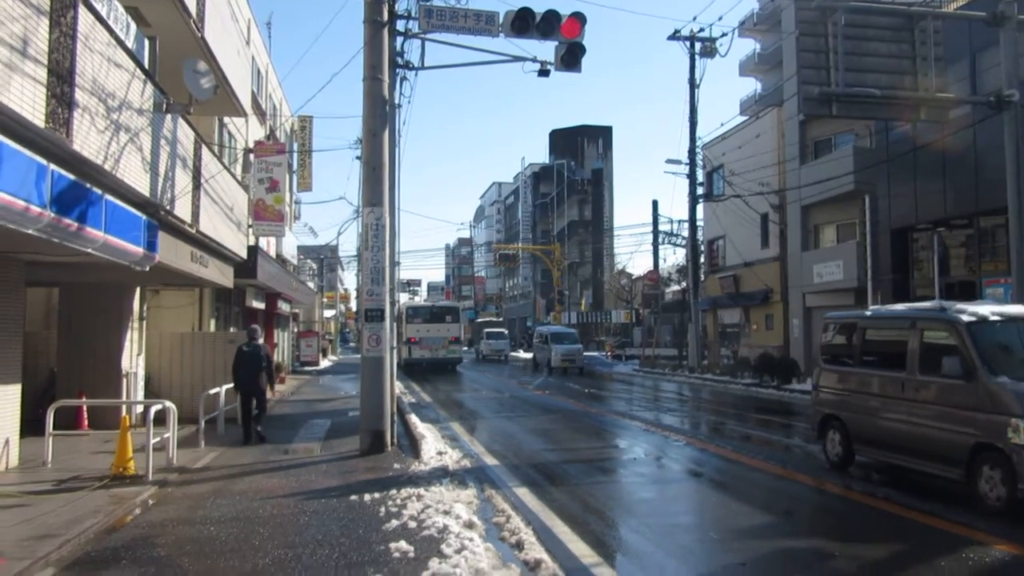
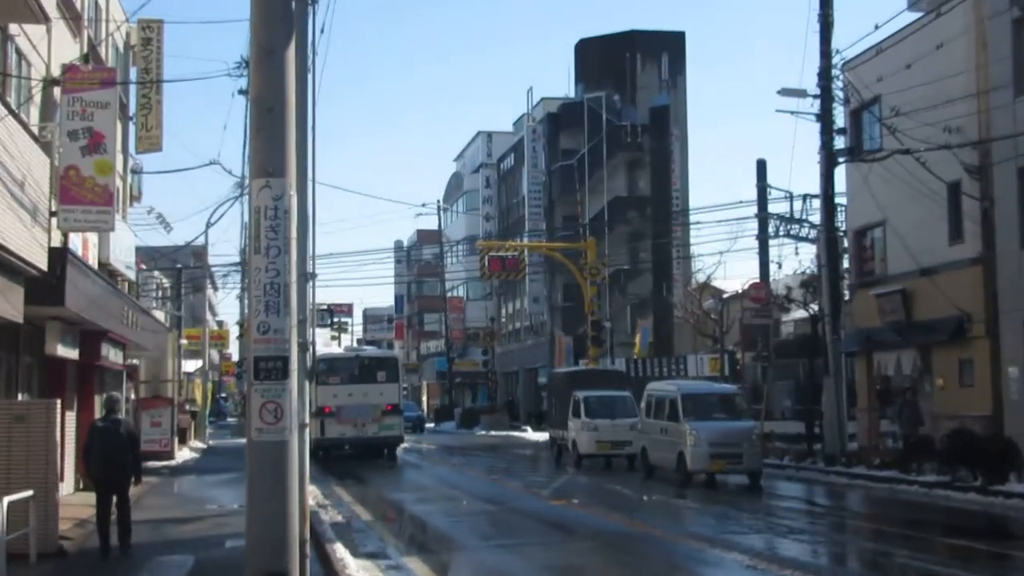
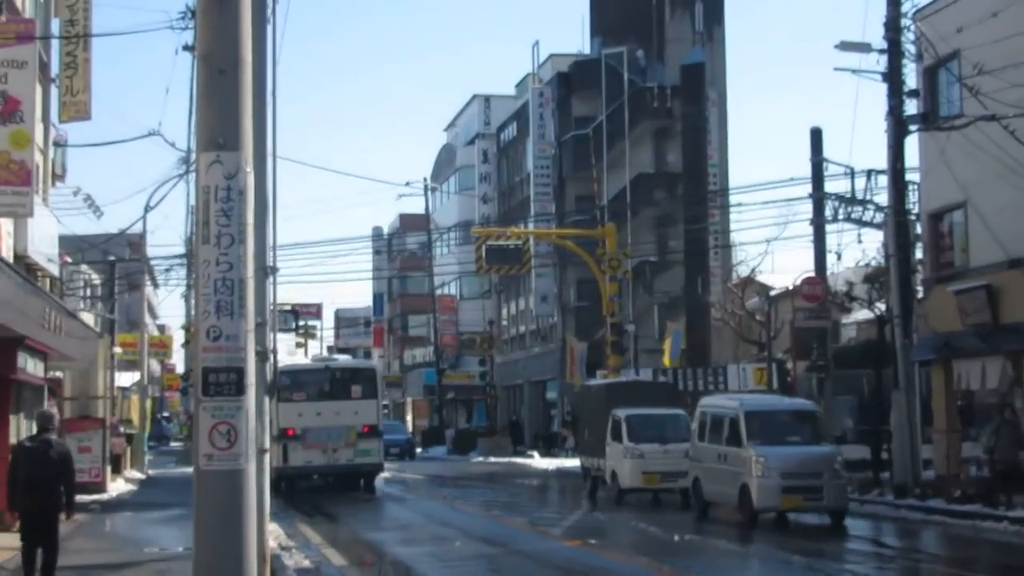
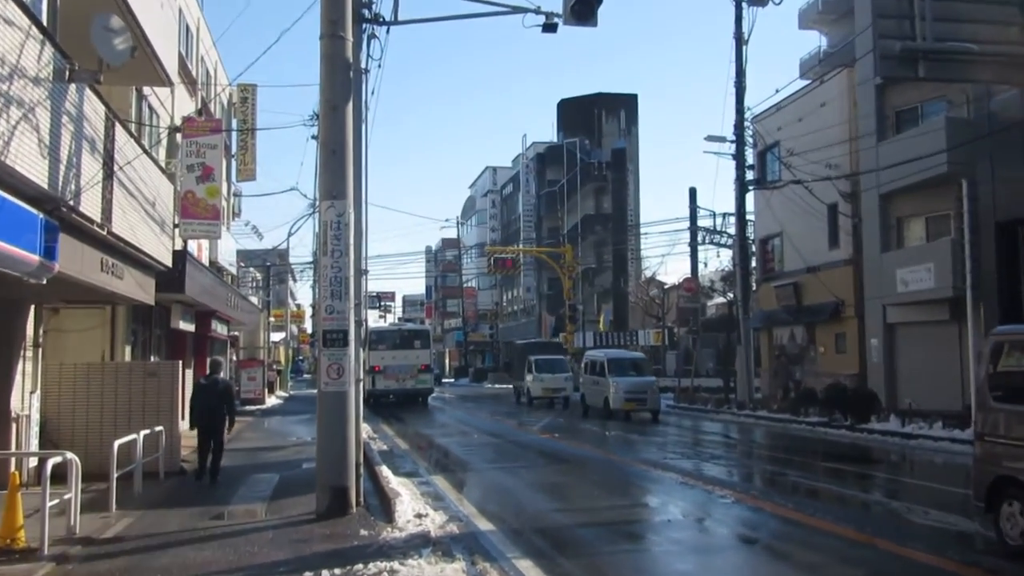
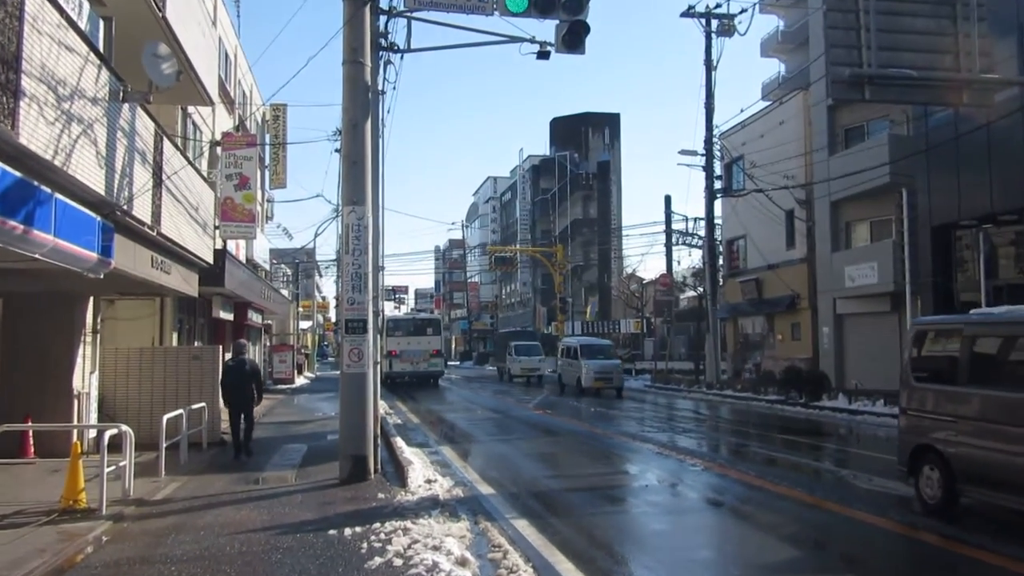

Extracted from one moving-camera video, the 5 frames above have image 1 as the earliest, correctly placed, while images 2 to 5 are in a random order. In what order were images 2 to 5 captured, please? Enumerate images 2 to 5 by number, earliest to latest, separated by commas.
5, 4, 2, 3
